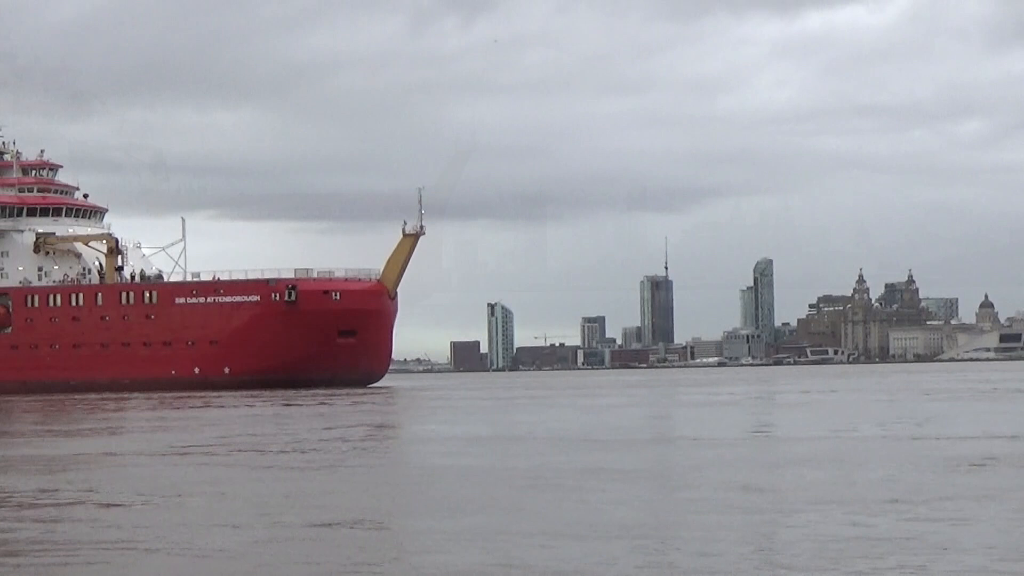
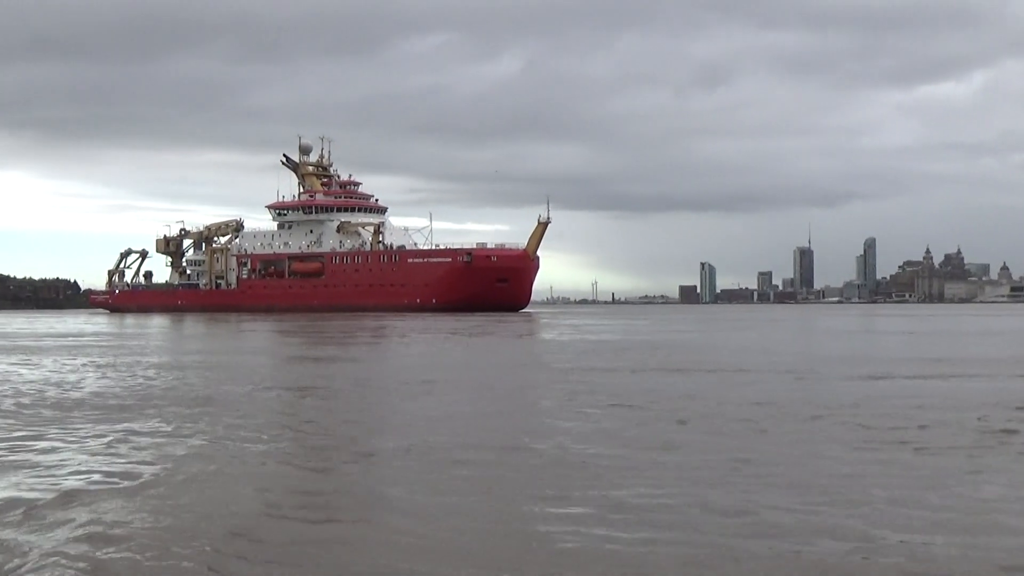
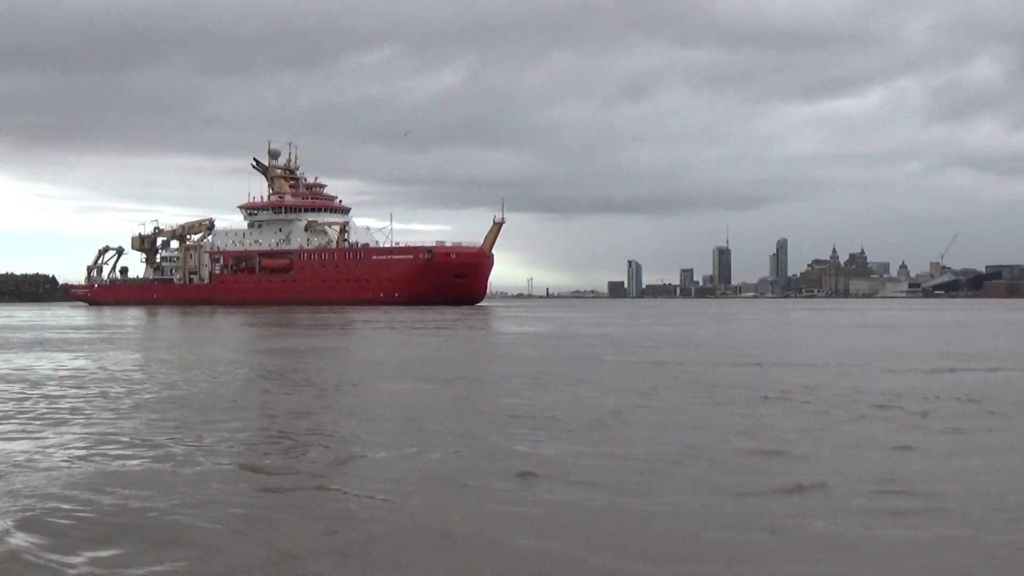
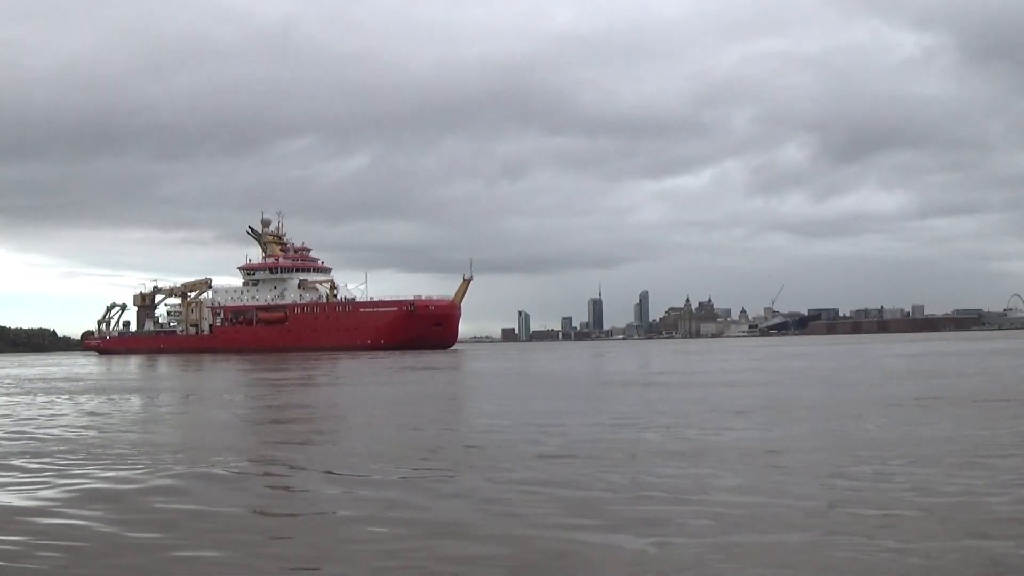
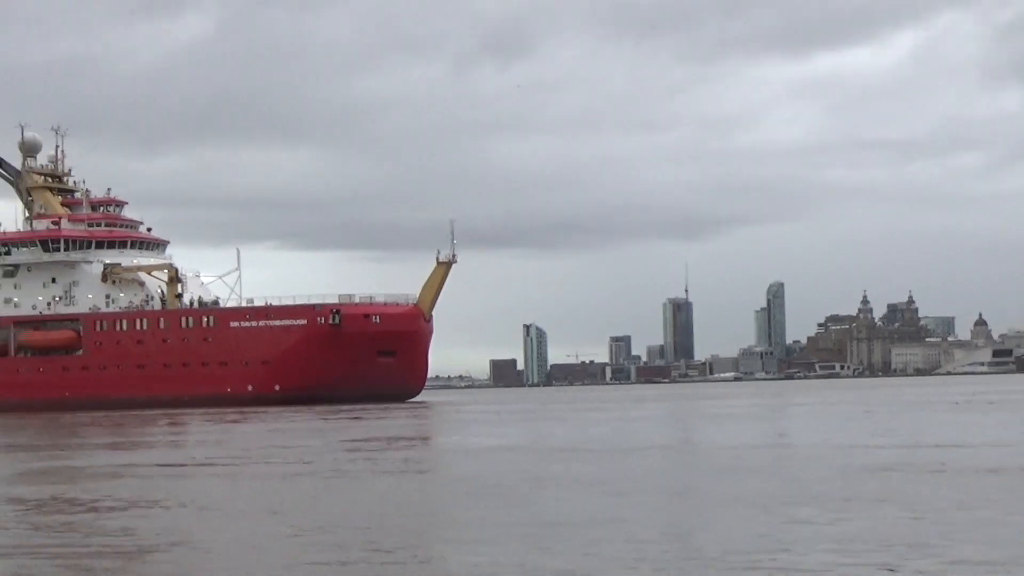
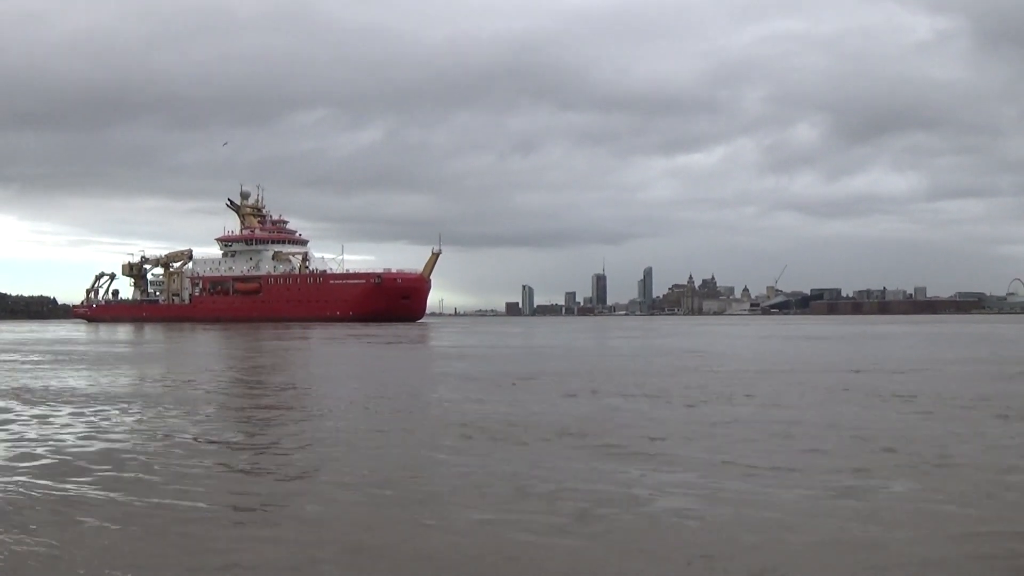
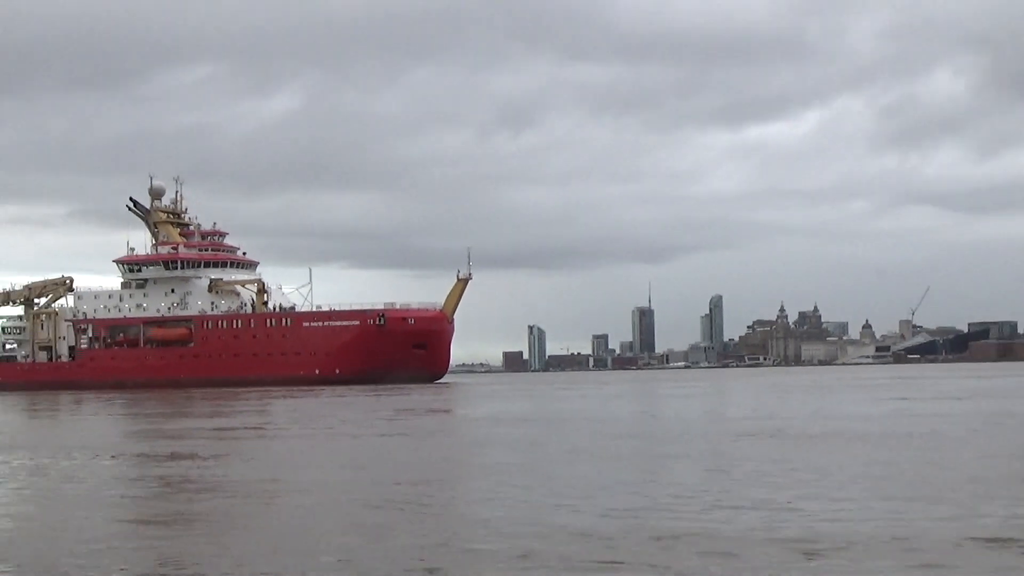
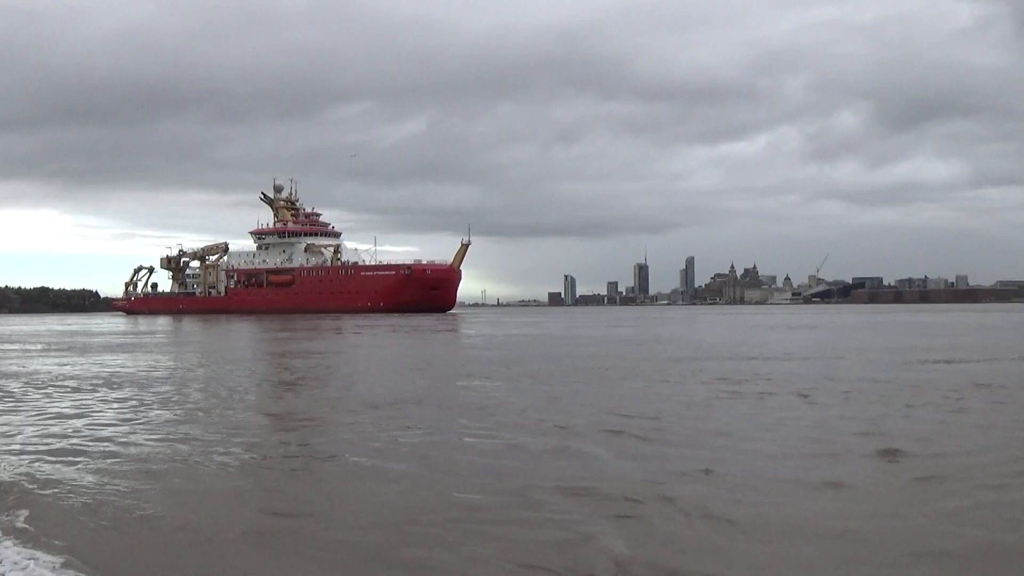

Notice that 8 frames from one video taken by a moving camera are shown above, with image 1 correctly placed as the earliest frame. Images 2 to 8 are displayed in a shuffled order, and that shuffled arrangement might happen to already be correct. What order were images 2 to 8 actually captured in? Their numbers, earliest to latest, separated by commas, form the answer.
5, 7, 4, 6, 8, 3, 2
